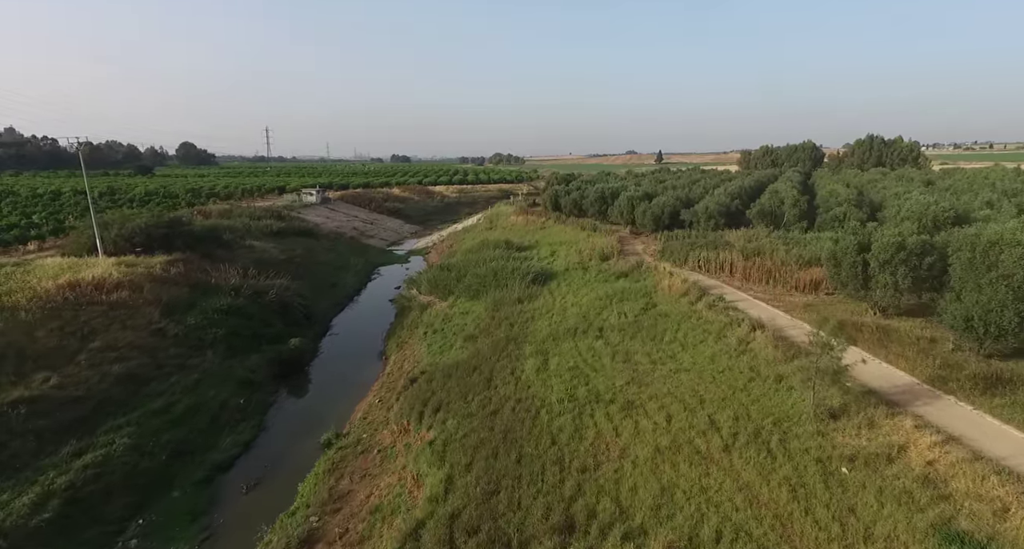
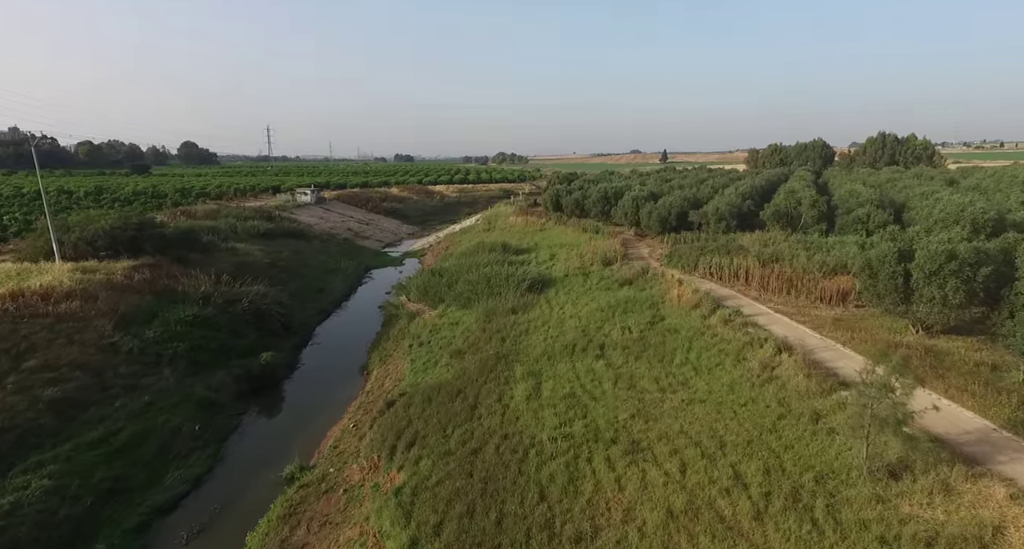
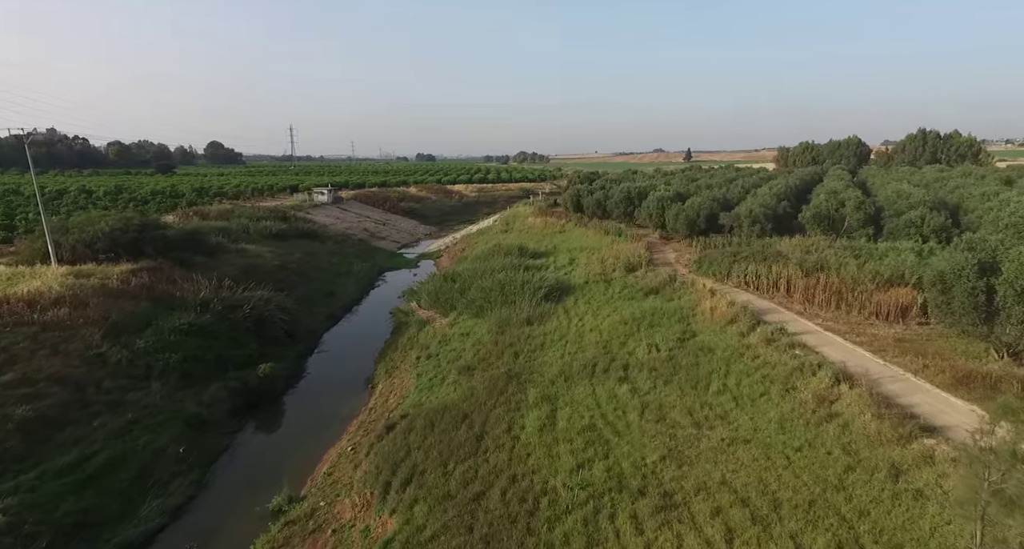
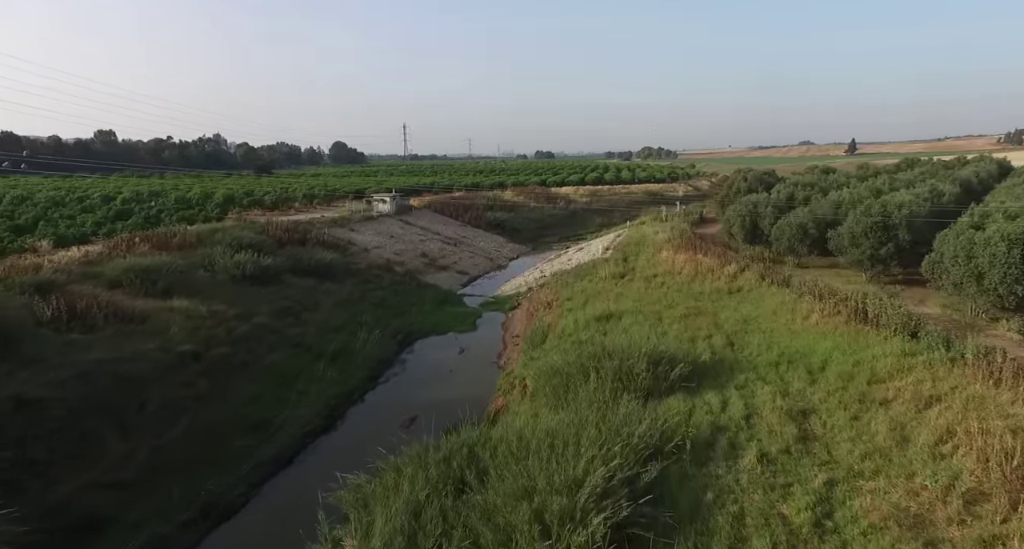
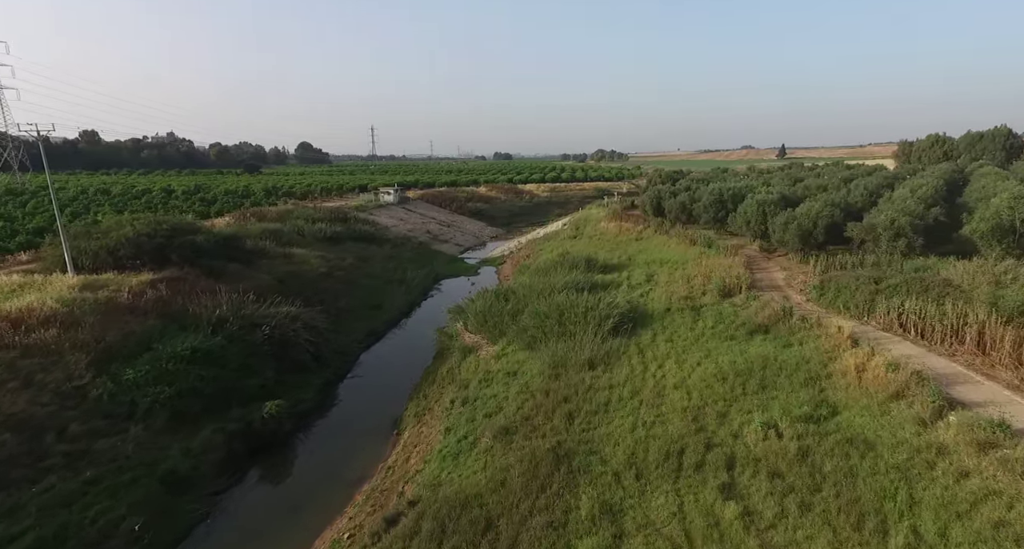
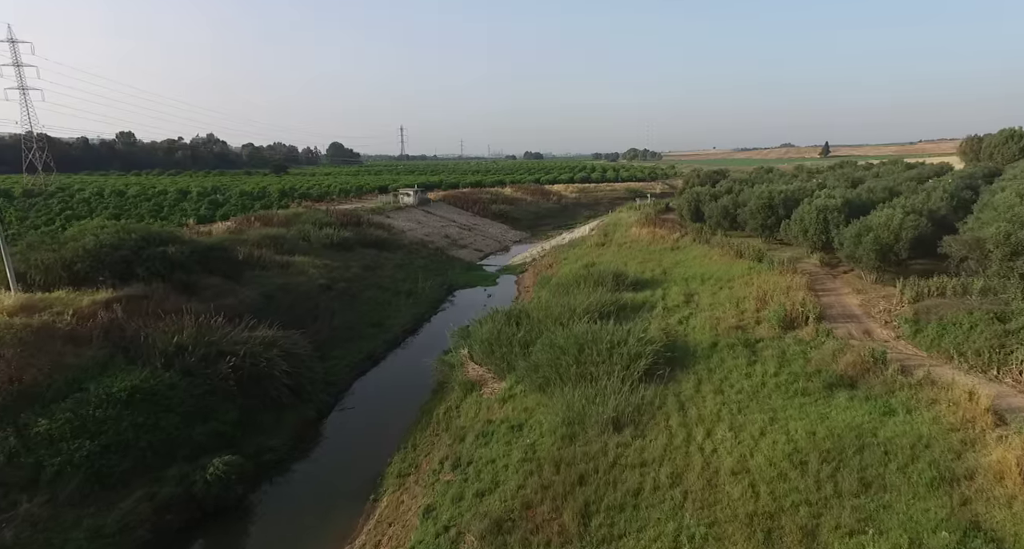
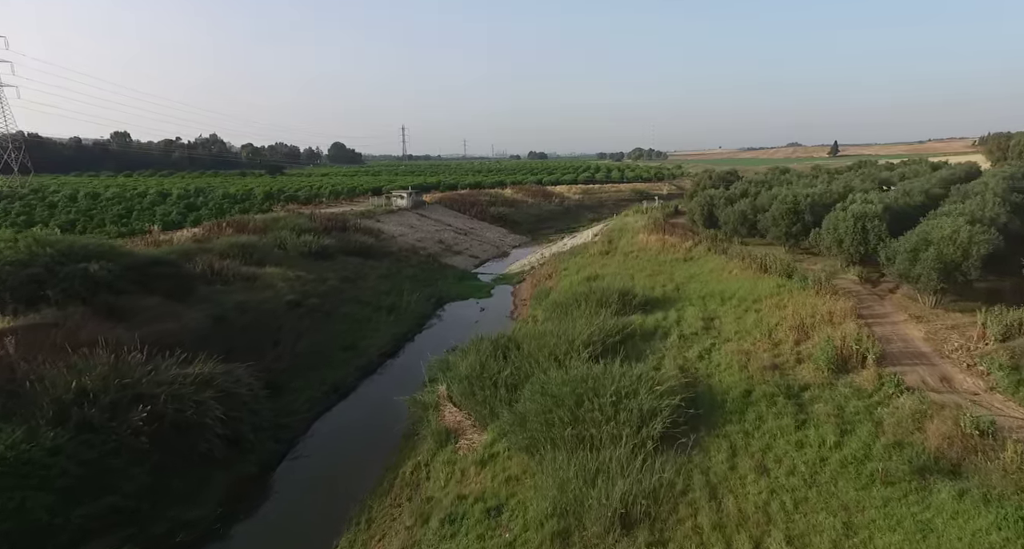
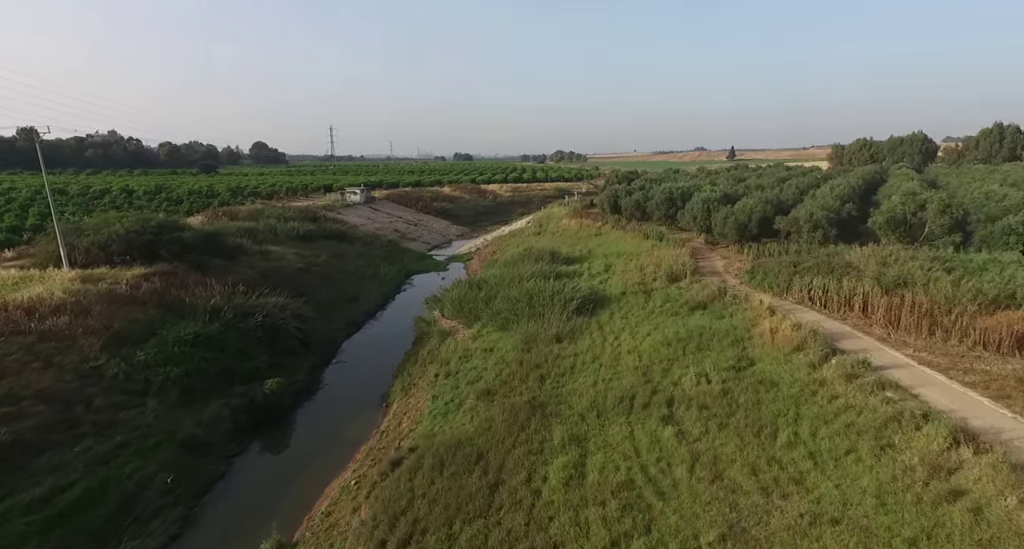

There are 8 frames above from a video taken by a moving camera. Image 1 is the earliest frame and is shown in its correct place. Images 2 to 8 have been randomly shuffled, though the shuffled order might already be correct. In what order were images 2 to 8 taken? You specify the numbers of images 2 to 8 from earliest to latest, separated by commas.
2, 3, 8, 5, 6, 7, 4
